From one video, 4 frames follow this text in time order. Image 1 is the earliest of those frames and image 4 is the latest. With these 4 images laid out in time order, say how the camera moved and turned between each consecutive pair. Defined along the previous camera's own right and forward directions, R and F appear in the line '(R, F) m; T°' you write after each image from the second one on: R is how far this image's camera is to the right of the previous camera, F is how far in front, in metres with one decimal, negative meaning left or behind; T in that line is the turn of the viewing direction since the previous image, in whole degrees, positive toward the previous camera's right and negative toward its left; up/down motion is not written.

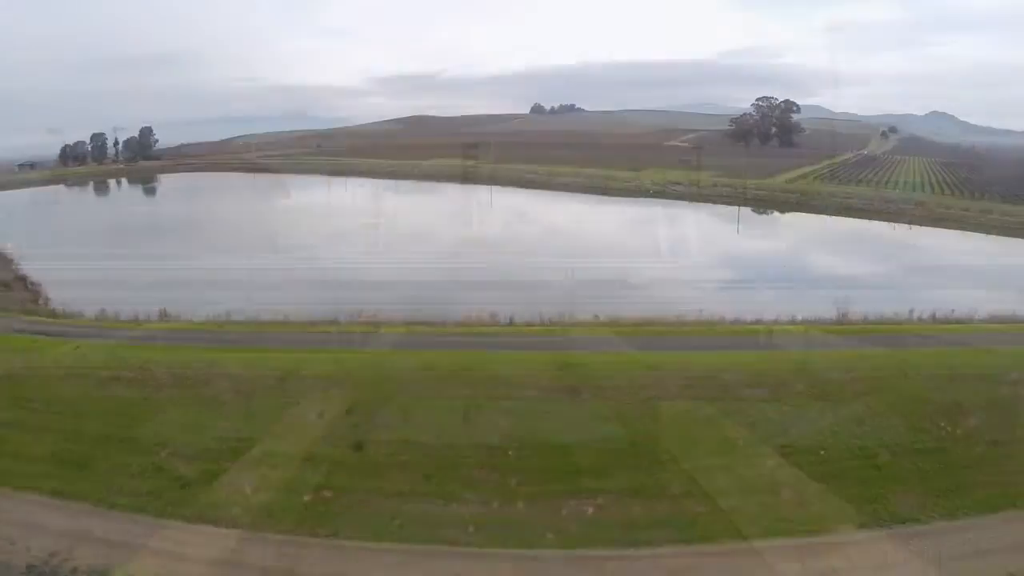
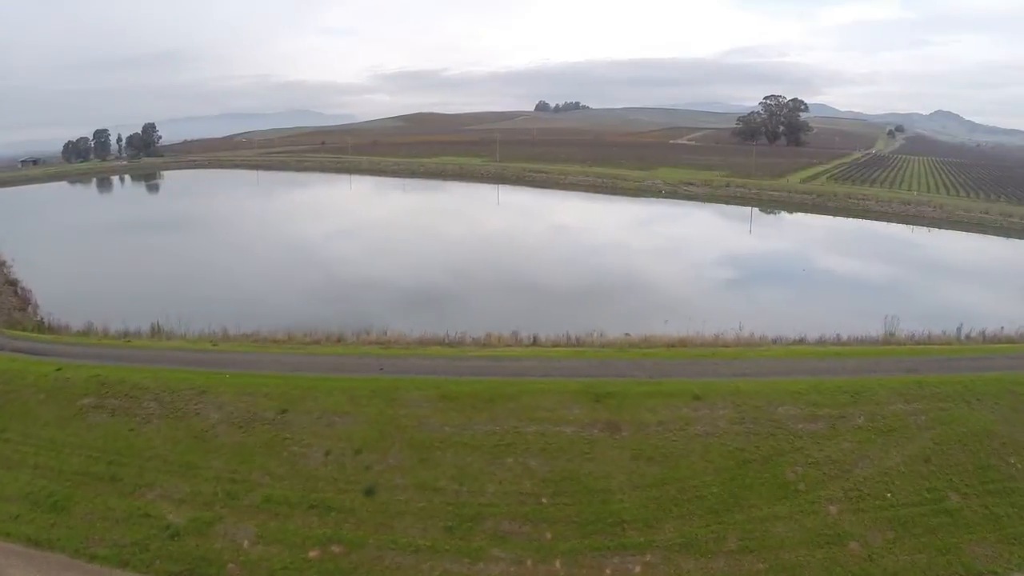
(-0.5, +1.4) m; 0°
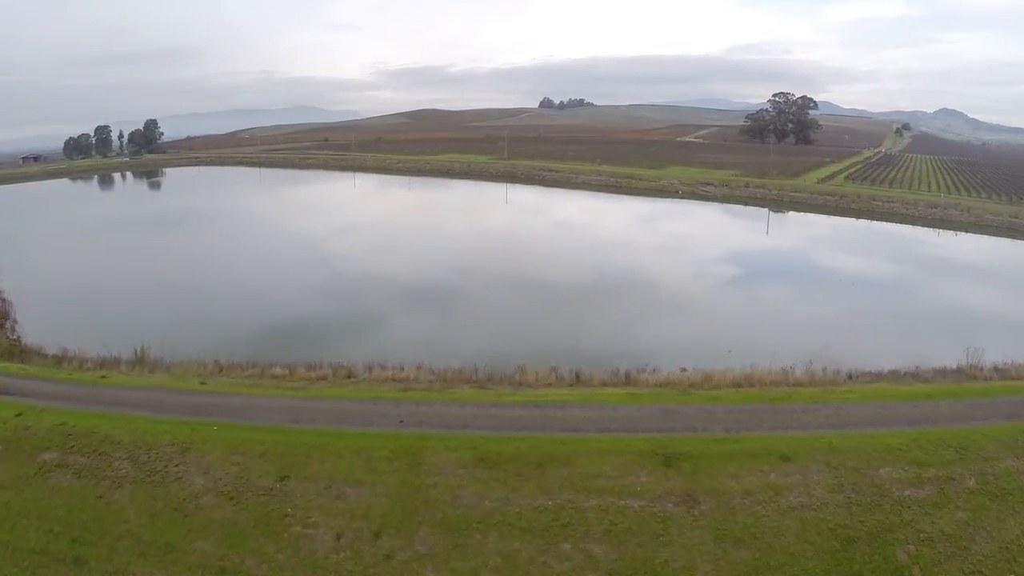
(-0.7, +2.0) m; 0°
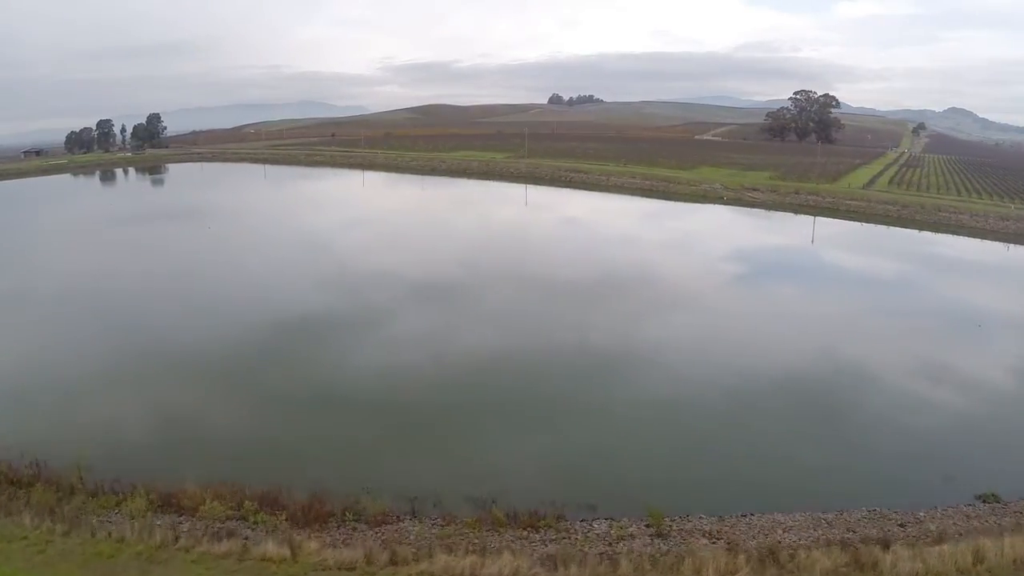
(-1.6, +5.0) m; 0°
